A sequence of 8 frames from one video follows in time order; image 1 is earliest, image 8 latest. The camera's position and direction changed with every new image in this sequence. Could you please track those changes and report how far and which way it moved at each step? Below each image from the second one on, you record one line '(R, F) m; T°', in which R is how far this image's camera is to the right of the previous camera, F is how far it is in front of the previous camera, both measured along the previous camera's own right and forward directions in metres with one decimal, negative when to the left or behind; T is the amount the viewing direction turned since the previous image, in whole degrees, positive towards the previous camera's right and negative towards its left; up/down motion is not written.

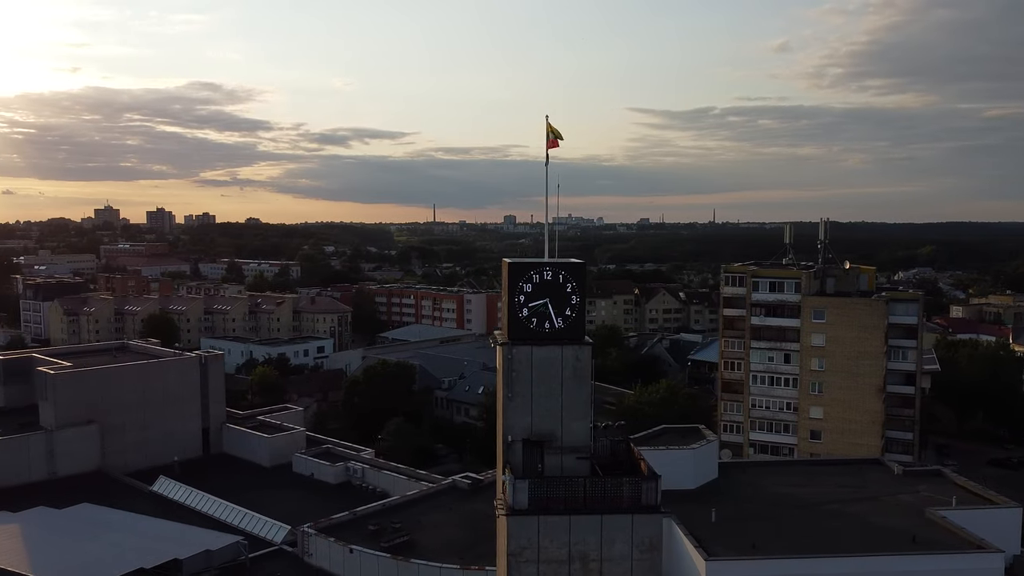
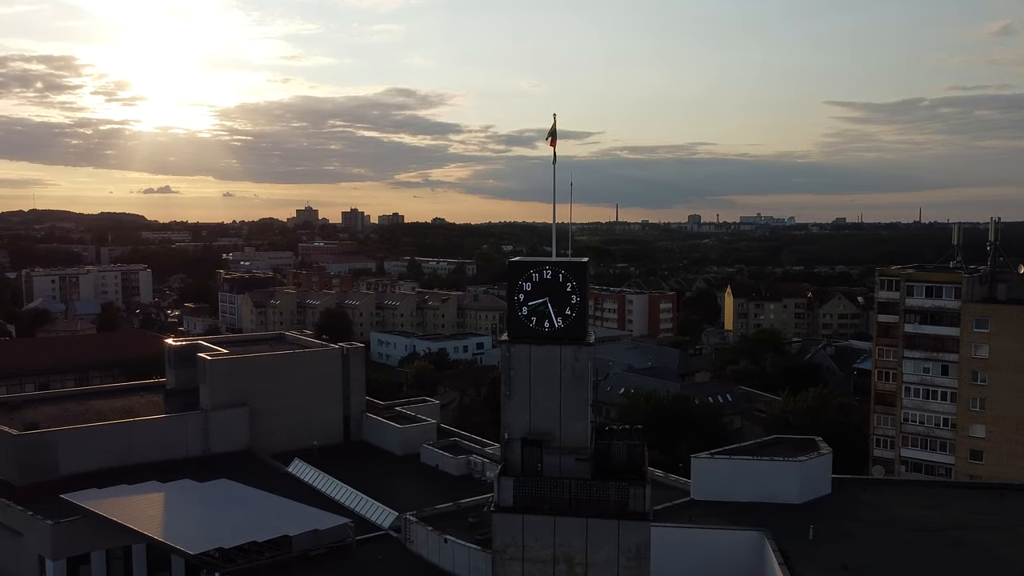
(+1.2, +0.1) m; -12°
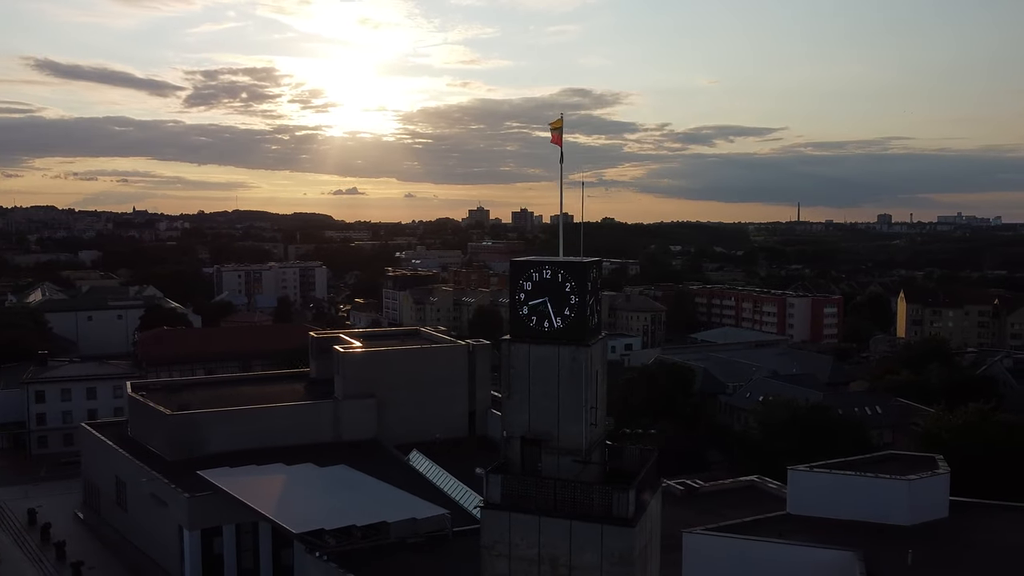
(+1.1, +0.1) m; -11°
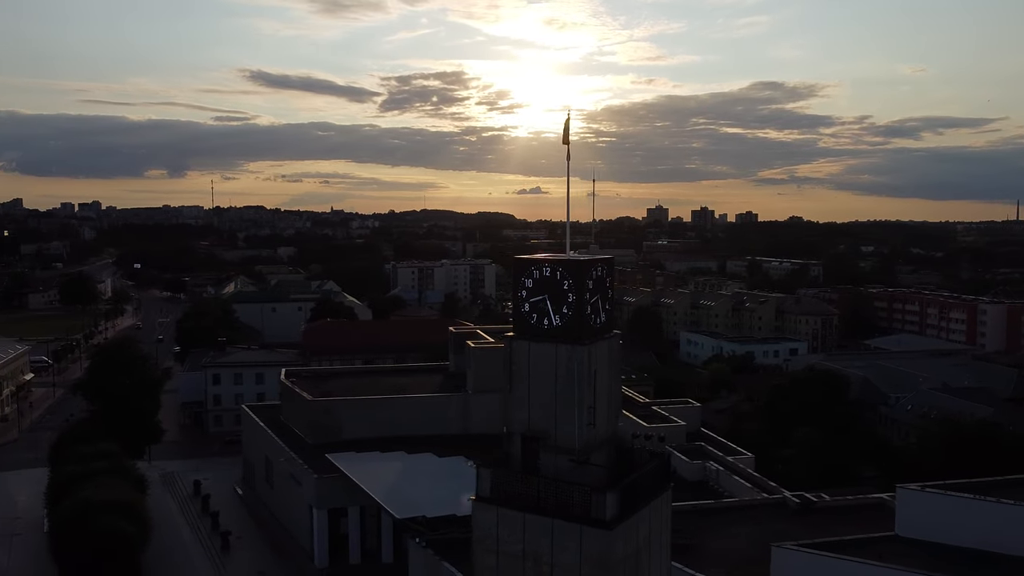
(+1.2, +0.1) m; -12°
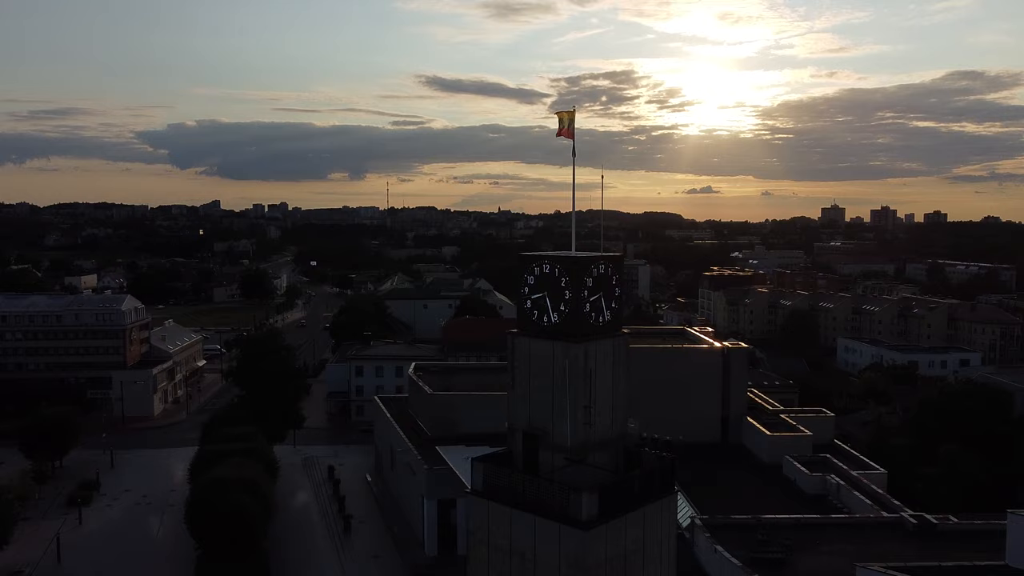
(+1.1, +0.1) m; -11°
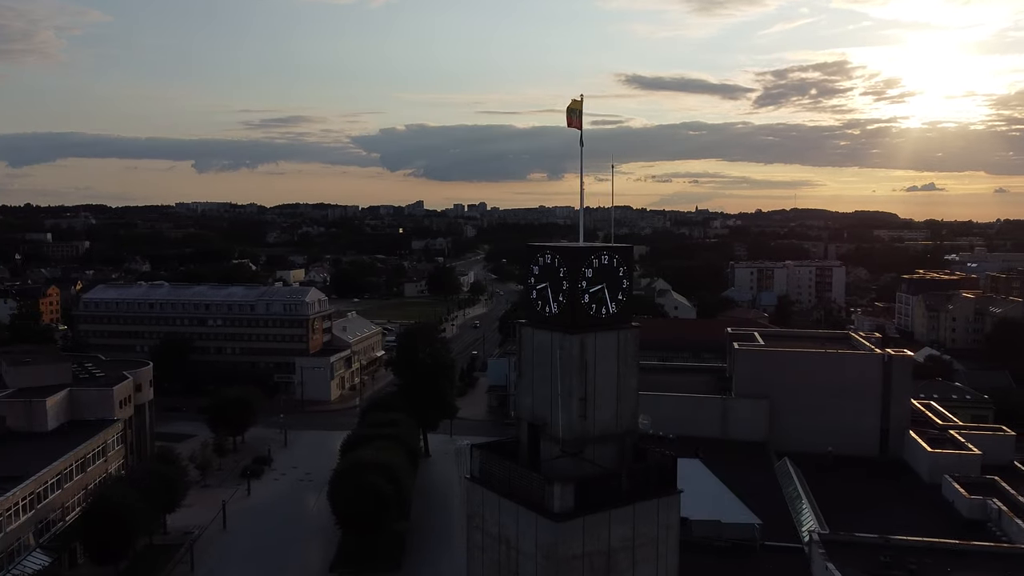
(+1.3, +0.1) m; -13°
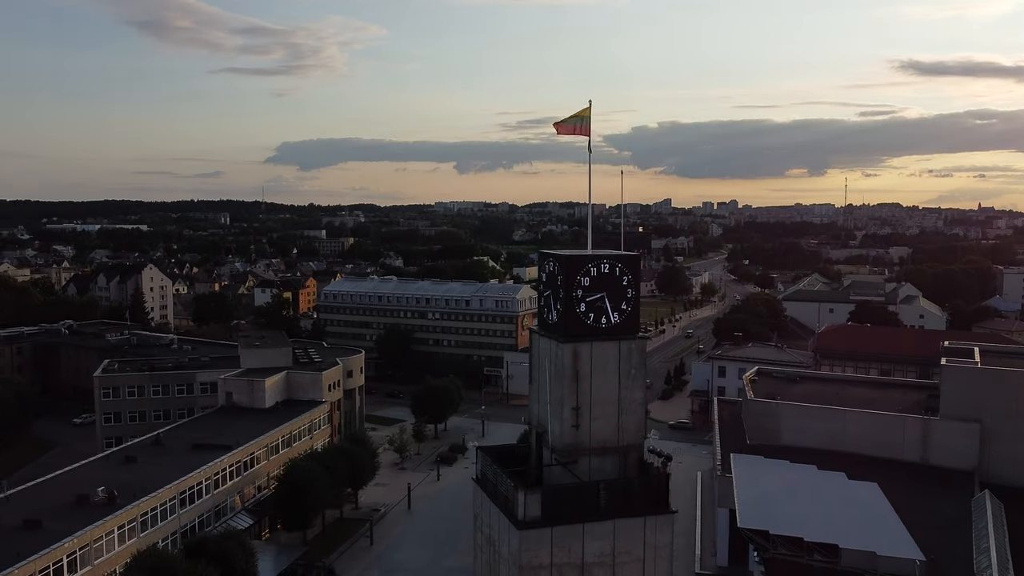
(+1.6, +0.2) m; -16°
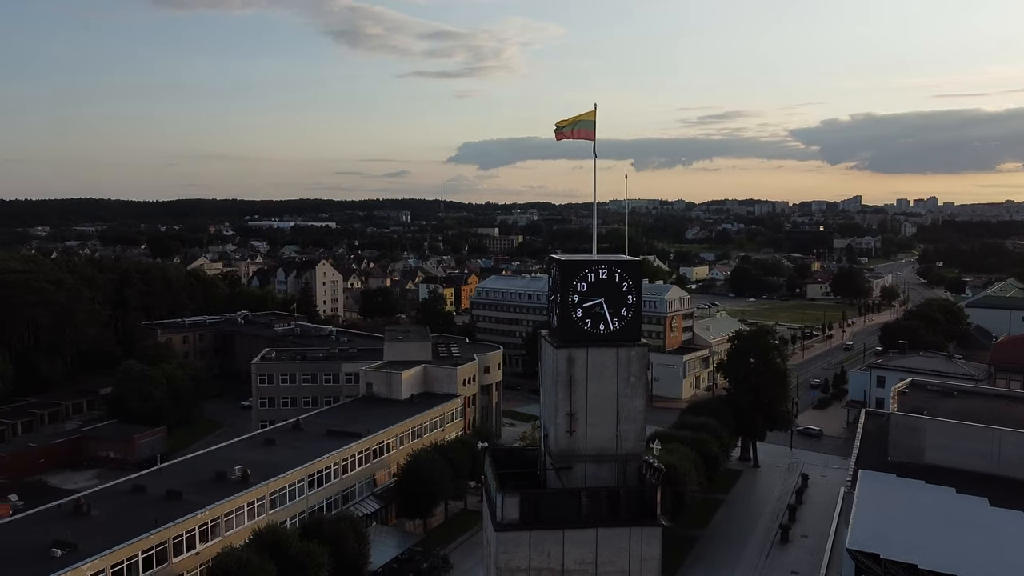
(+1.1, +0.1) m; -12°
